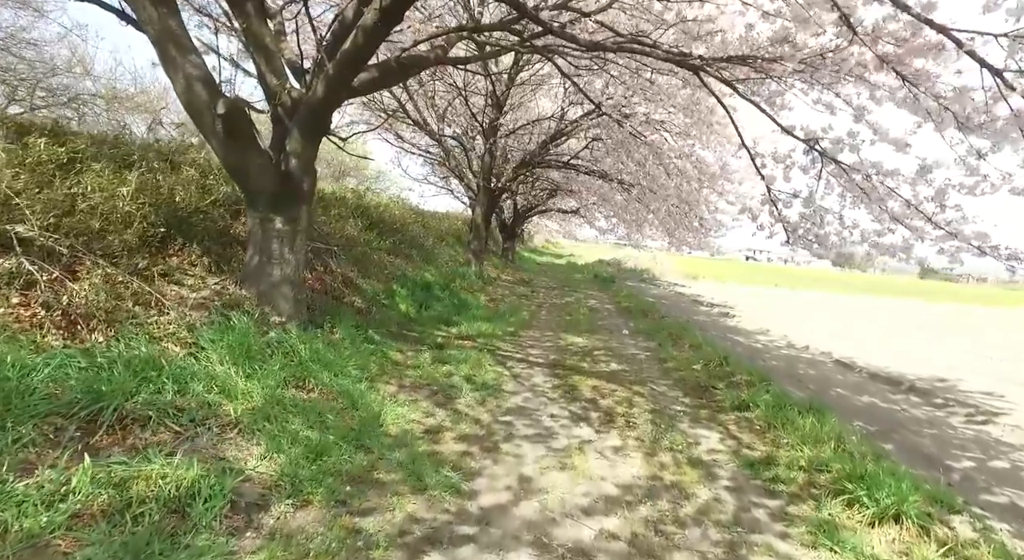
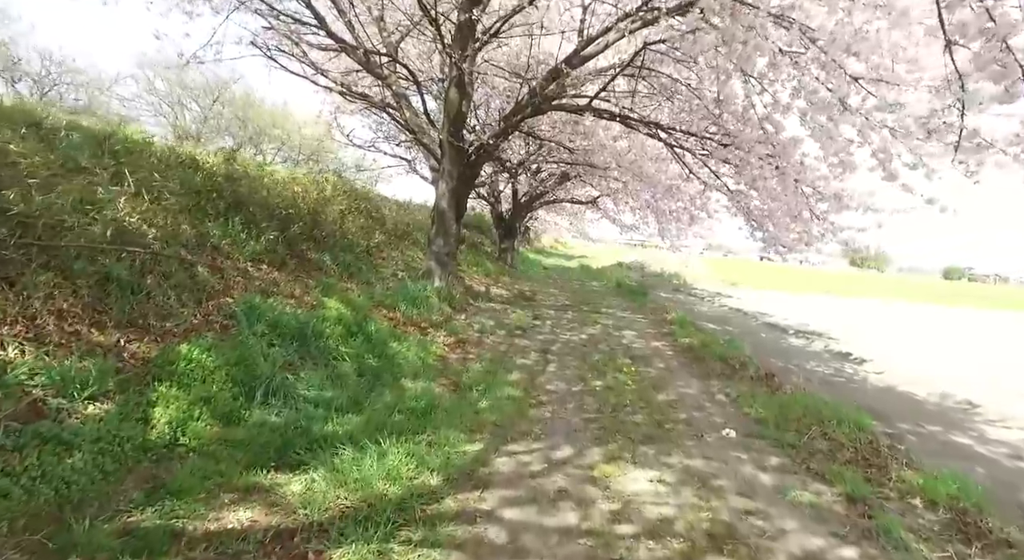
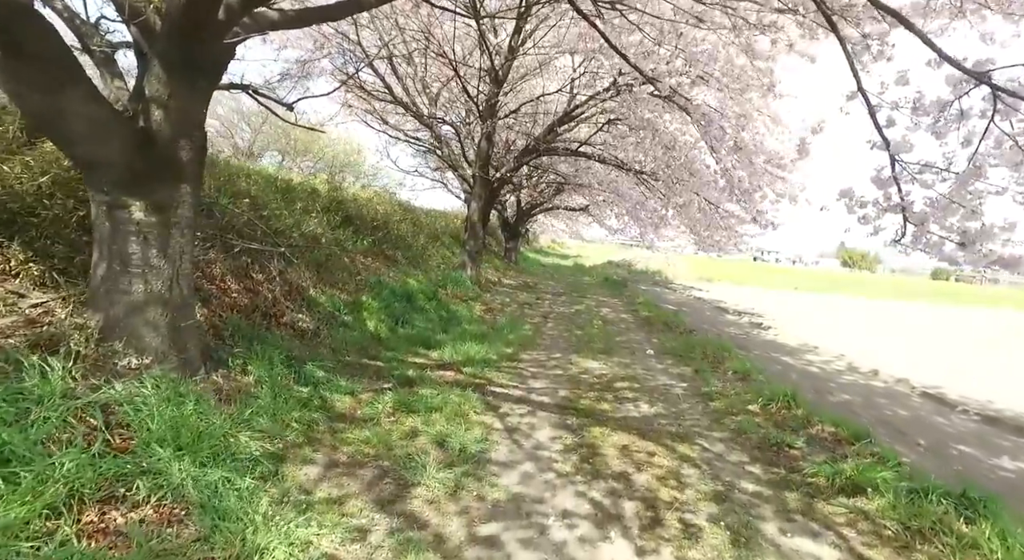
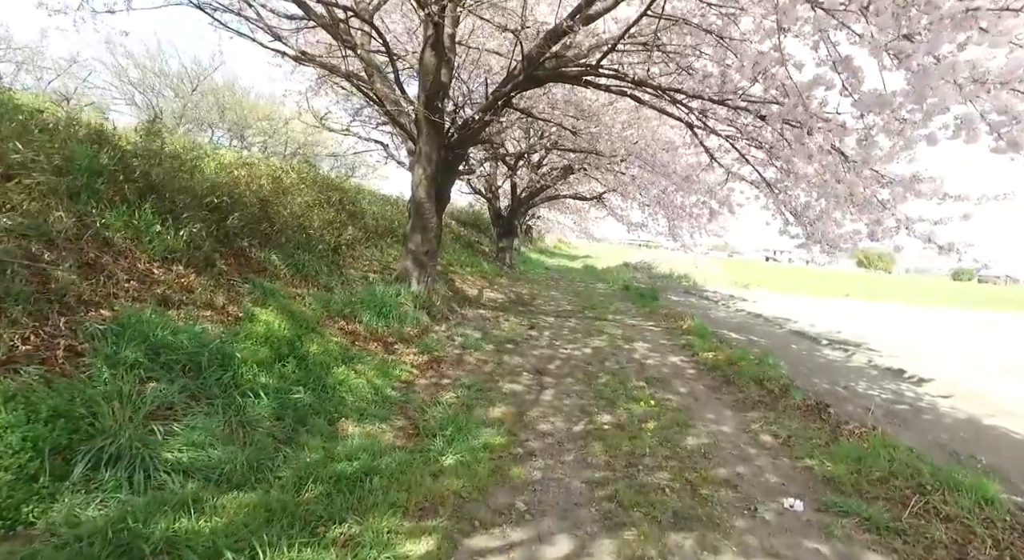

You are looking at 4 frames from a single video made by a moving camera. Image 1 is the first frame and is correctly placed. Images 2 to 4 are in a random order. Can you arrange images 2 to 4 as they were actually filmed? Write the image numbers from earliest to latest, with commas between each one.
3, 2, 4
